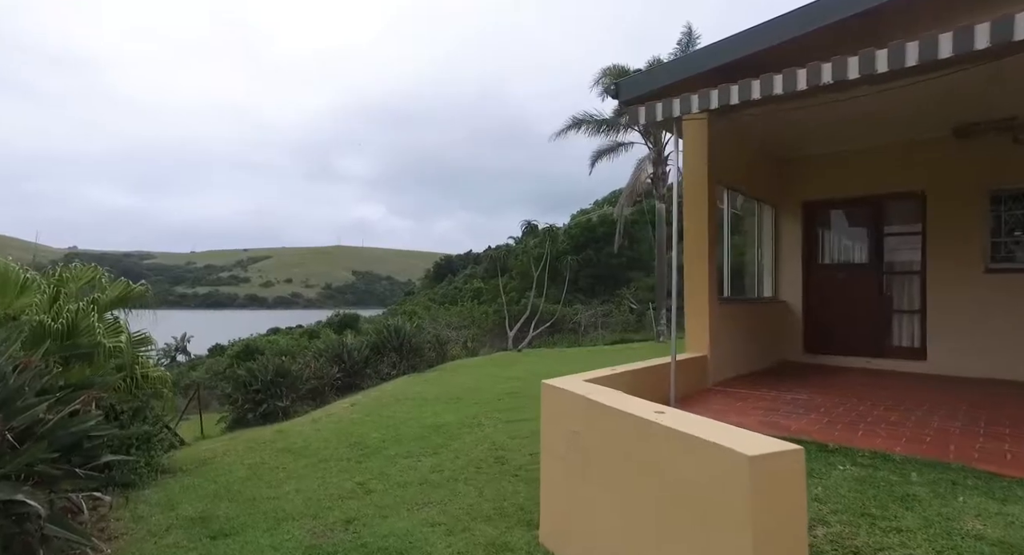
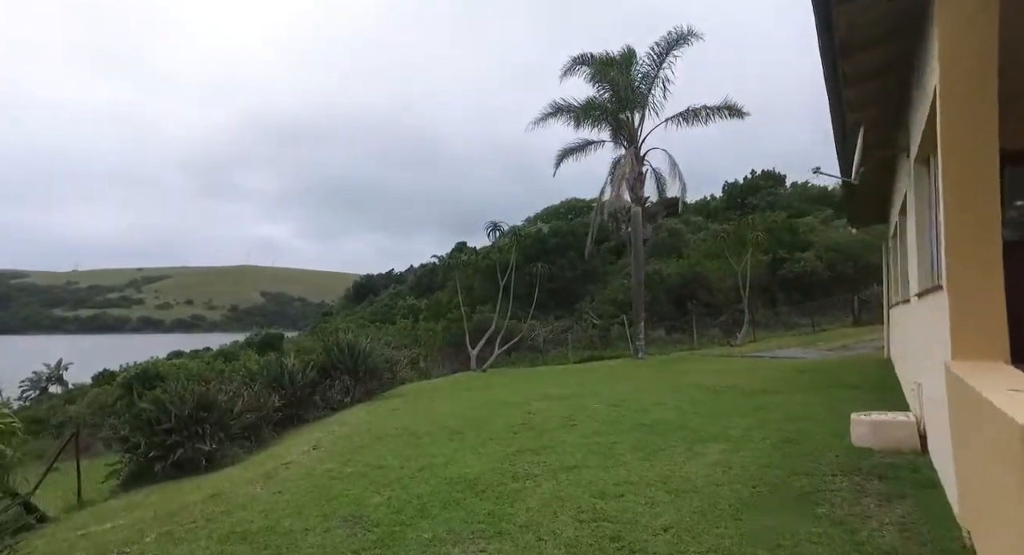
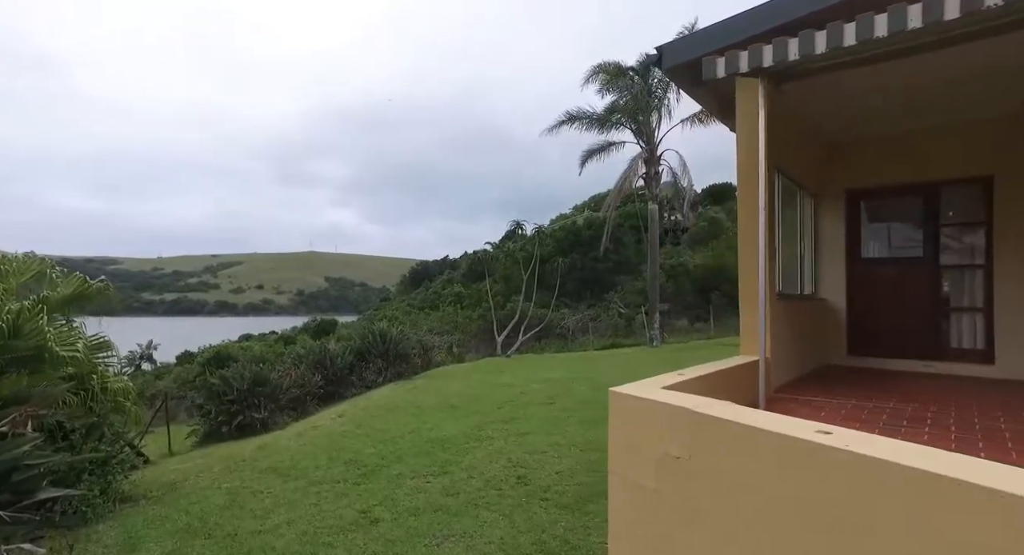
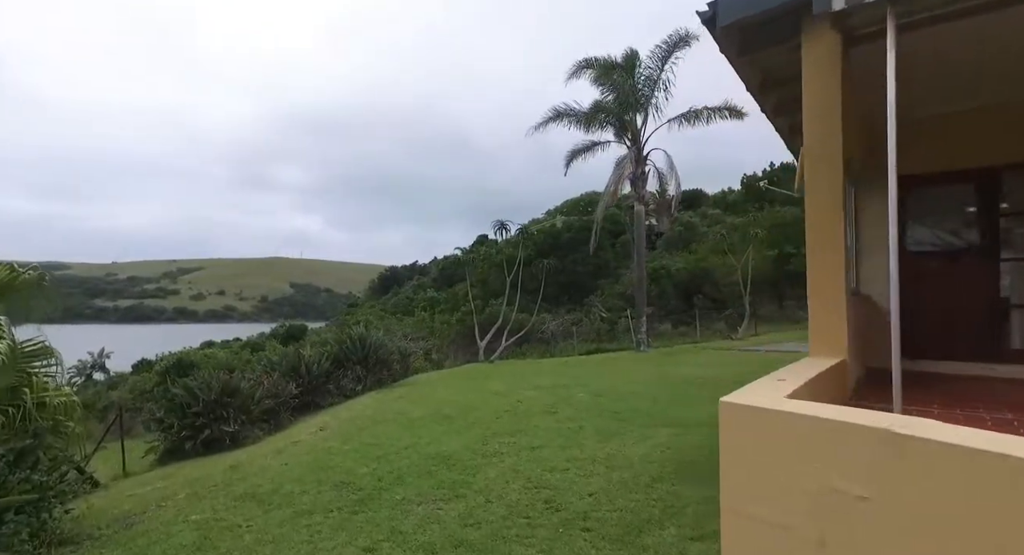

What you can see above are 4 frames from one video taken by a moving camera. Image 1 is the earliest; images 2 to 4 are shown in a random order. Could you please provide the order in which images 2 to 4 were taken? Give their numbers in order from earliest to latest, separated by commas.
3, 4, 2
